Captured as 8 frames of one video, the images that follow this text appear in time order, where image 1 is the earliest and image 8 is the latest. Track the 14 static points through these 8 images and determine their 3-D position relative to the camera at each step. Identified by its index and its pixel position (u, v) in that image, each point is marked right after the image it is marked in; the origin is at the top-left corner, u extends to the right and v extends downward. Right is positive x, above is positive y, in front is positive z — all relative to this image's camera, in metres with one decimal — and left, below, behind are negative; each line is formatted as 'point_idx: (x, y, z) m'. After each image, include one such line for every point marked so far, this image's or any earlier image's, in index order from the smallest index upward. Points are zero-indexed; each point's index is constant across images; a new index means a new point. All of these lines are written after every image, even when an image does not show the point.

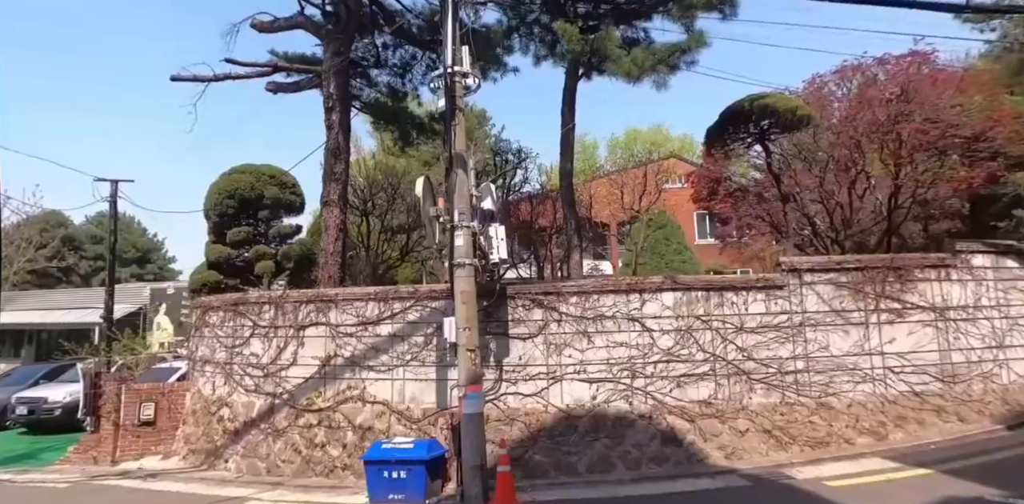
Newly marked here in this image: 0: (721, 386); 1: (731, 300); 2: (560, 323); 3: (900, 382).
0: (+2.7, -1.8, +8.4) m
1: (+2.9, -0.6, +8.5) m
2: (+0.6, -1.0, +8.6) m
3: (+5.2, -1.8, +8.7) m
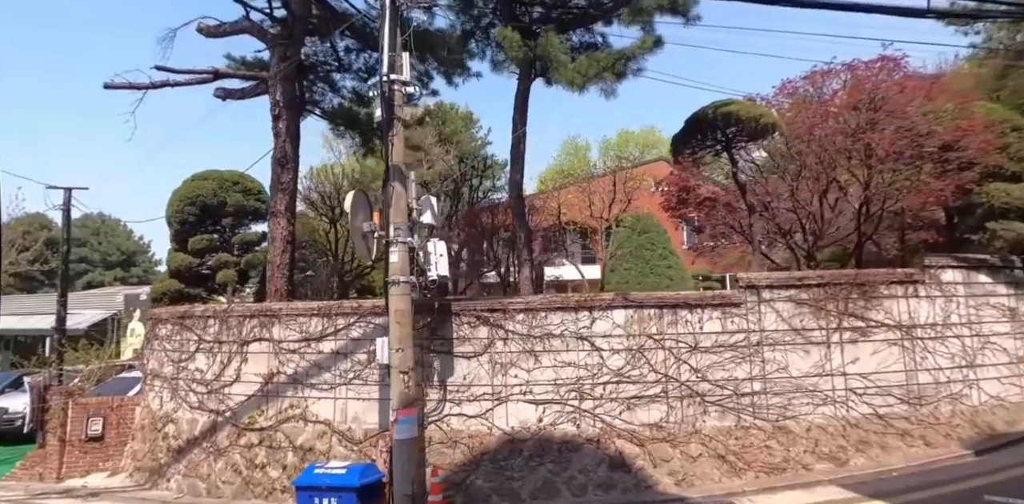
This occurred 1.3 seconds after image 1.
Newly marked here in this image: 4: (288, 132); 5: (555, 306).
0: (+2.0, -2.0, +8.0) m
1: (+2.2, -0.8, +8.2) m
2: (-0.1, -1.1, +8.2) m
3: (+4.5, -2.0, +8.3) m
4: (-3.4, +1.8, +9.7) m
5: (+0.5, -0.7, +8.2) m
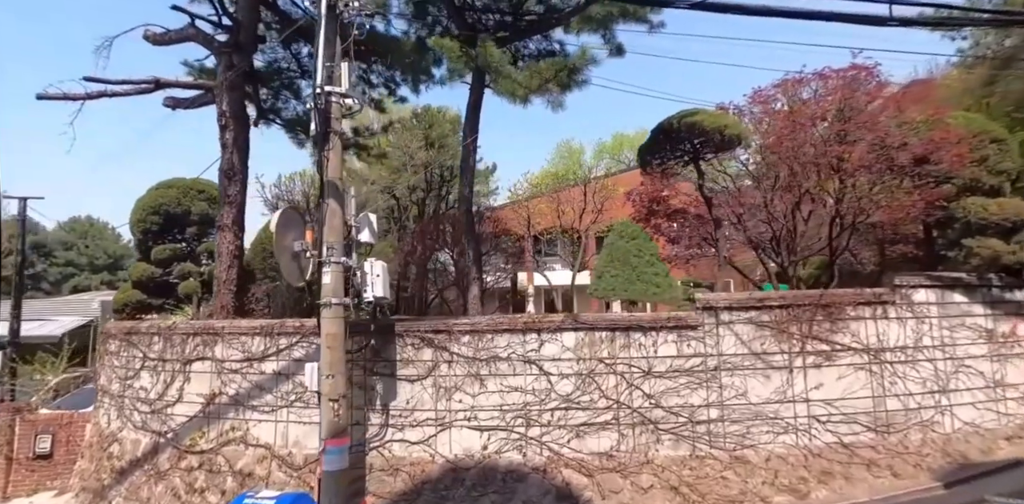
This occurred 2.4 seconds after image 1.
0: (+1.3, -2.2, +7.6) m
1: (+1.5, -1.1, +7.8) m
2: (-0.8, -1.4, +7.9) m
3: (+3.9, -2.2, +7.9) m
4: (-4.0, +1.6, +9.4) m
5: (-0.1, -0.9, +7.8) m
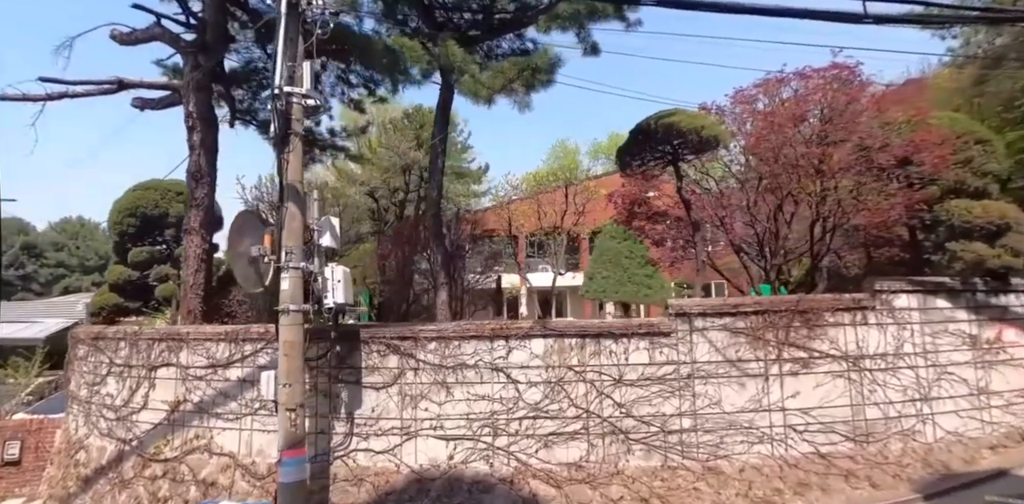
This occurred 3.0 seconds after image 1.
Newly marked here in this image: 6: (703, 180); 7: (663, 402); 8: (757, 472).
0: (+0.9, -2.2, +7.4) m
1: (+1.1, -1.1, +7.6) m
2: (-1.1, -1.4, +7.7) m
3: (+3.5, -2.3, +7.7) m
4: (-4.4, +1.5, +9.2) m
5: (-0.5, -1.0, +7.6) m
6: (+3.4, +1.3, +11.6) m
7: (+1.8, -1.8, +7.5) m
8: (+2.8, -2.5, +7.4) m
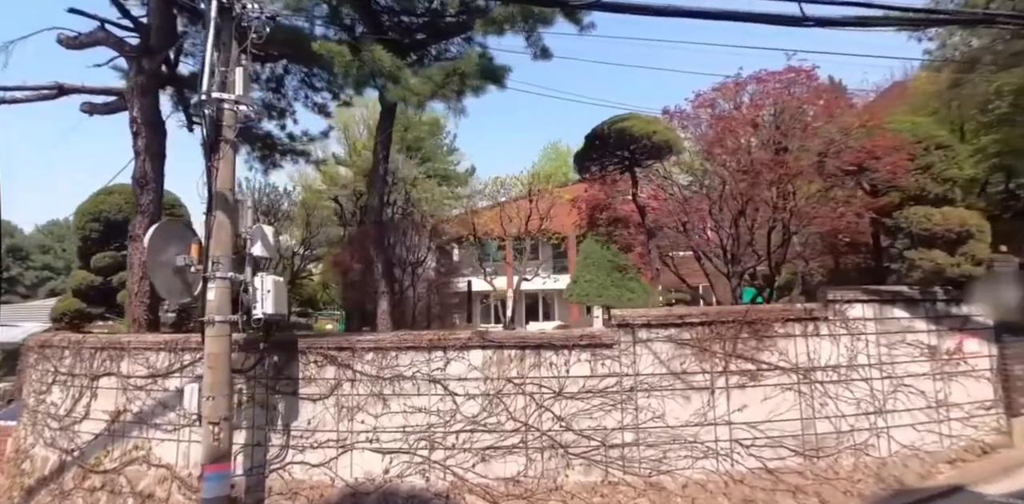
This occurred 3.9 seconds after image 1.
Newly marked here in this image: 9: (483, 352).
0: (+0.2, -2.4, +7.2) m
1: (+0.4, -1.2, +7.4) m
2: (-1.9, -1.5, +7.5) m
3: (+2.8, -2.4, +7.4) m
4: (-5.1, +1.4, +9.1) m
5: (-1.2, -1.1, +7.5) m
6: (+2.8, +1.2, +11.4) m
7: (+1.0, -1.9, +7.3) m
8: (+2.1, -2.6, +7.2) m
9: (-0.3, -1.1, +7.4) m
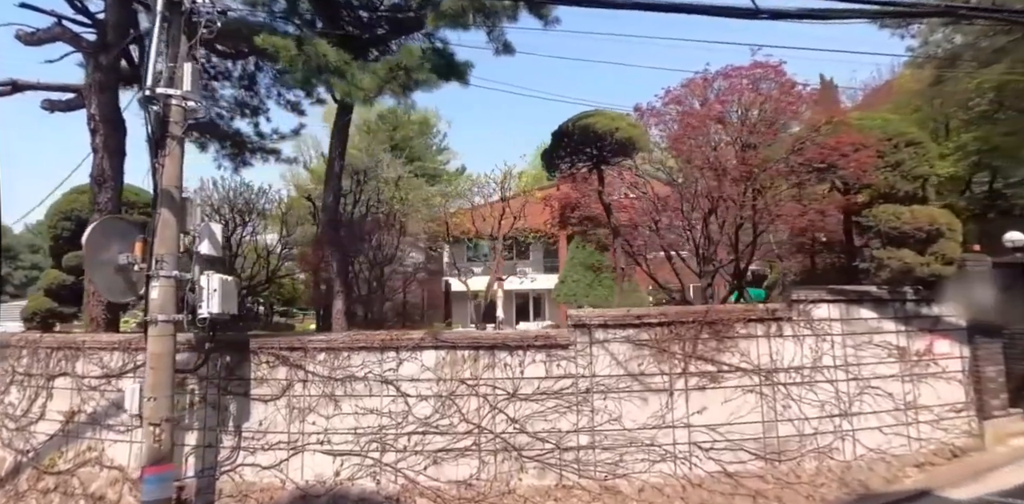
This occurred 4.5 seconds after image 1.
0: (-0.3, -2.3, +7.1) m
1: (-0.1, -1.2, +7.2) m
2: (-2.4, -1.5, +7.4) m
3: (+2.2, -2.4, +7.3) m
4: (-5.6, +1.5, +9.0) m
5: (-1.8, -1.1, +7.3) m
6: (+2.3, +1.2, +11.2) m
7: (+0.5, -1.8, +7.2) m
8: (+1.6, -2.6, +7.0) m
9: (-0.9, -1.1, +7.3) m
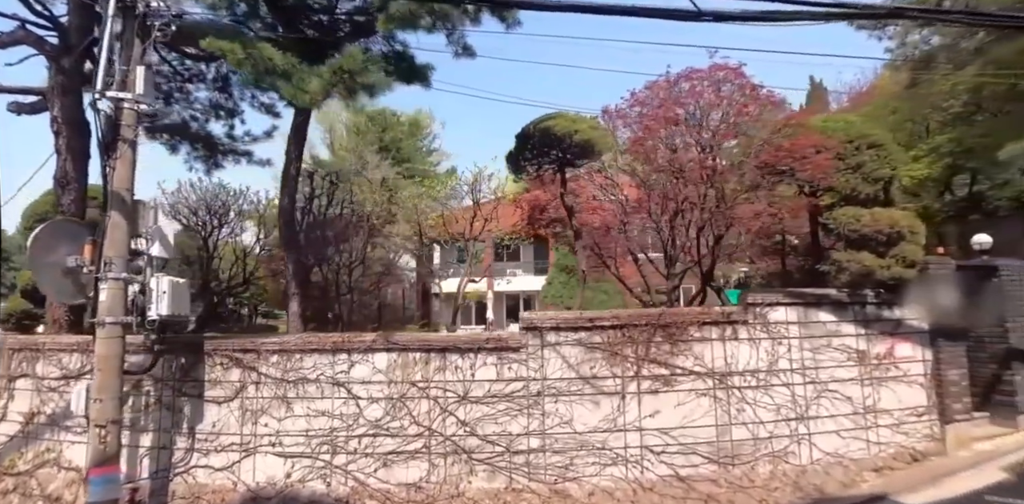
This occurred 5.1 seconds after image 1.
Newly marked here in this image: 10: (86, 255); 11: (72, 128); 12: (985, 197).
0: (-0.8, -2.4, +7.1) m
1: (-0.6, -1.3, +7.2) m
2: (-2.9, -1.5, +7.4) m
3: (+1.7, -2.4, +7.3) m
4: (-6.2, +1.4, +9.0) m
5: (-2.3, -1.1, +7.3) m
6: (+1.7, +1.2, +11.2) m
7: (0.0, -1.9, +7.2) m
8: (+1.0, -2.7, +7.0) m
9: (-1.4, -1.2, +7.3) m
10: (-4.5, 0.0, +6.7) m
11: (-6.1, +1.7, +8.9) m
12: (+10.6, +1.2, +14.6) m
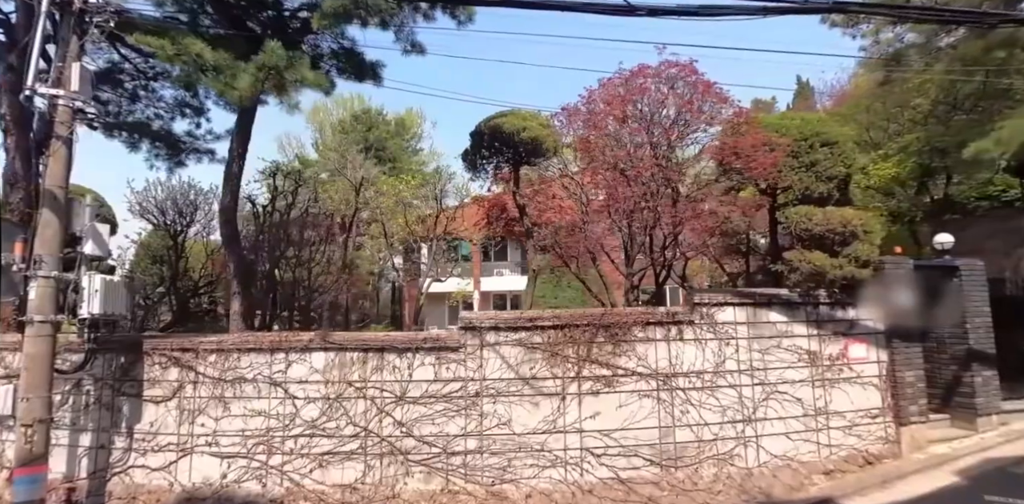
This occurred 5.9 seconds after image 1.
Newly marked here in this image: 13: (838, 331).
0: (-1.5, -2.4, +7.0) m
1: (-1.3, -1.2, +7.1) m
2: (-3.6, -1.5, +7.3) m
3: (+1.0, -2.4, +7.2) m
4: (-6.8, +1.5, +9.0) m
5: (-3.0, -1.1, +7.3) m
6: (+1.1, +1.2, +11.1) m
7: (-0.7, -1.9, +7.1) m
8: (+0.3, -2.7, +6.9) m
9: (-2.1, -1.1, +7.2) m
10: (-5.1, 0.0, +6.6) m
11: (-6.8, +1.7, +8.9) m
12: (+10.0, +1.2, +14.4) m
13: (+4.2, -1.0, +8.2) m
